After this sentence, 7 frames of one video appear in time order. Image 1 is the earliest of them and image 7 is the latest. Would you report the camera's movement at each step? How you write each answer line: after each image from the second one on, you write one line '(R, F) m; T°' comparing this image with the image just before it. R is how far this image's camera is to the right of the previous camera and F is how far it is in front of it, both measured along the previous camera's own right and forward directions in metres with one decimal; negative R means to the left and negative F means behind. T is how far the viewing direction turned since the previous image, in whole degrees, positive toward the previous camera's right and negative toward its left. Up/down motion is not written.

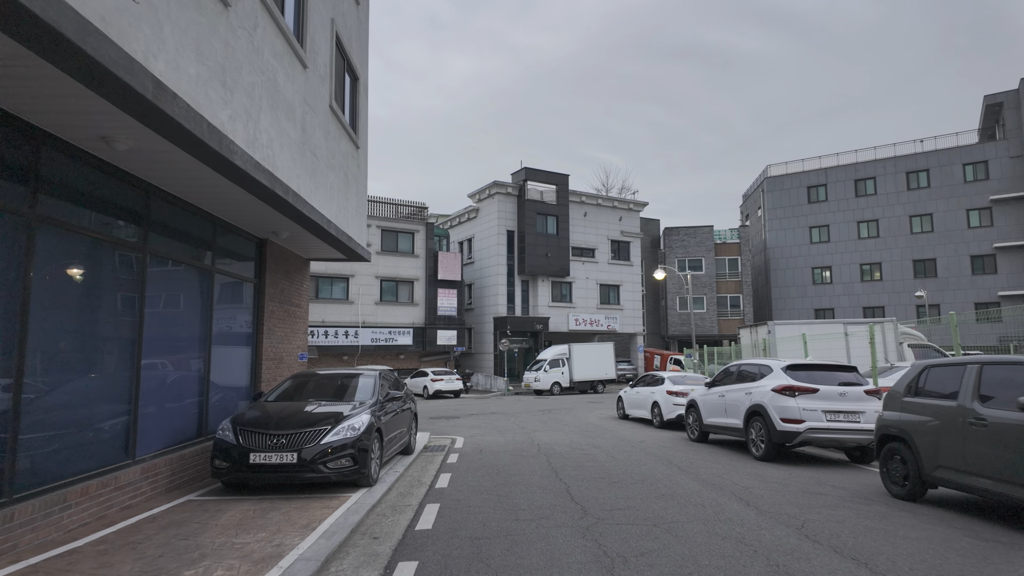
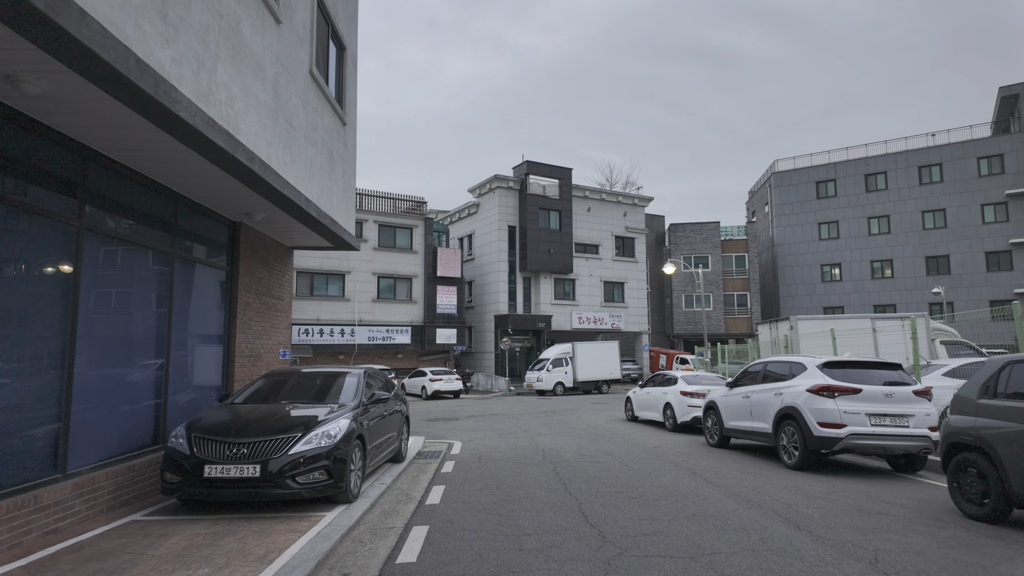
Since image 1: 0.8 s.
(0.0, +1.1) m; 0°
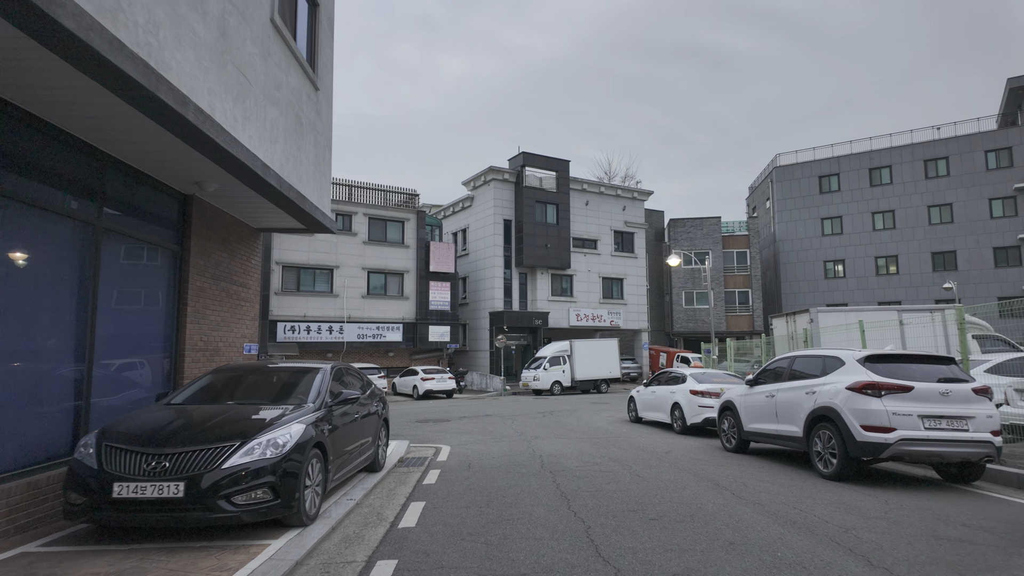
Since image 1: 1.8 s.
(0.0, +1.3) m; 0°
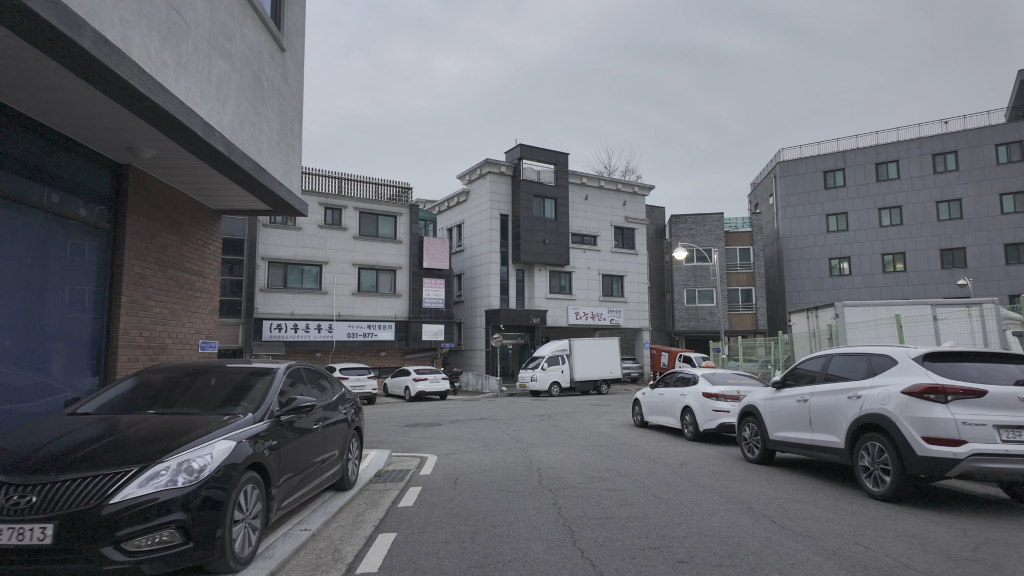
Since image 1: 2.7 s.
(+0.1, +1.3) m; 0°
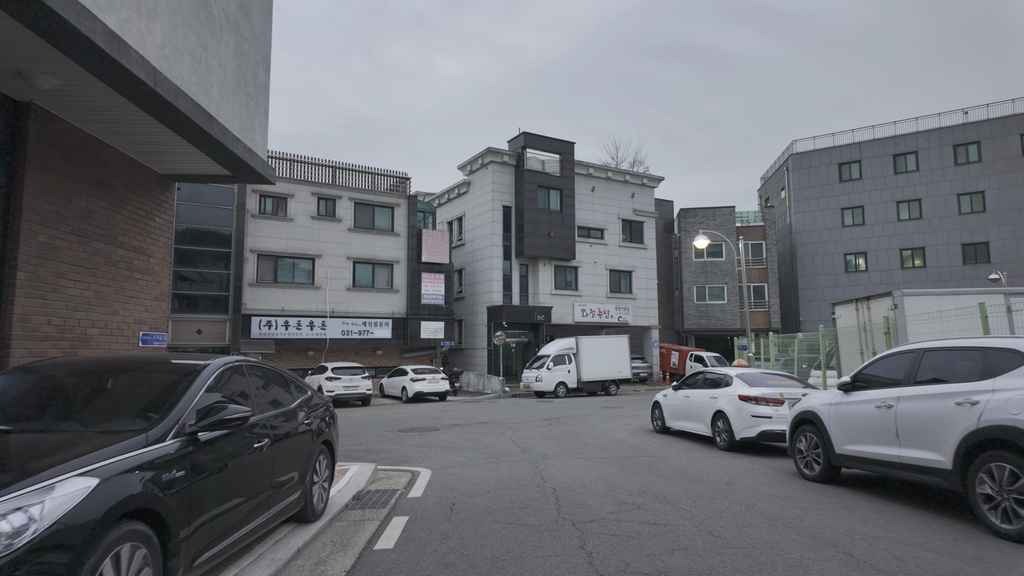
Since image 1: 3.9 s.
(-0.1, +1.7) m; 0°
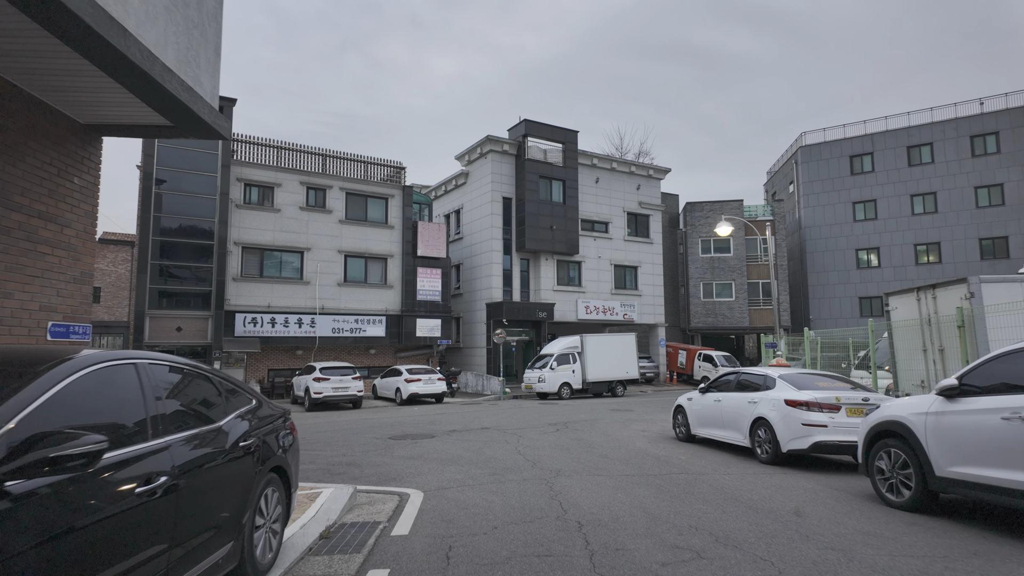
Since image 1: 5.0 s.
(-0.2, +1.6) m; 0°
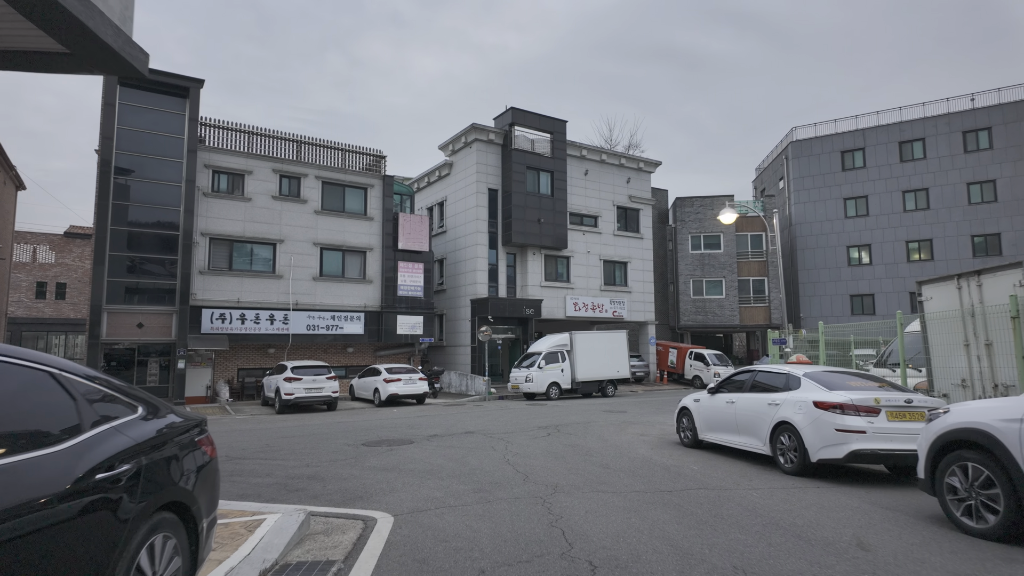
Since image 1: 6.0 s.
(-0.1, +1.3) m; +2°
